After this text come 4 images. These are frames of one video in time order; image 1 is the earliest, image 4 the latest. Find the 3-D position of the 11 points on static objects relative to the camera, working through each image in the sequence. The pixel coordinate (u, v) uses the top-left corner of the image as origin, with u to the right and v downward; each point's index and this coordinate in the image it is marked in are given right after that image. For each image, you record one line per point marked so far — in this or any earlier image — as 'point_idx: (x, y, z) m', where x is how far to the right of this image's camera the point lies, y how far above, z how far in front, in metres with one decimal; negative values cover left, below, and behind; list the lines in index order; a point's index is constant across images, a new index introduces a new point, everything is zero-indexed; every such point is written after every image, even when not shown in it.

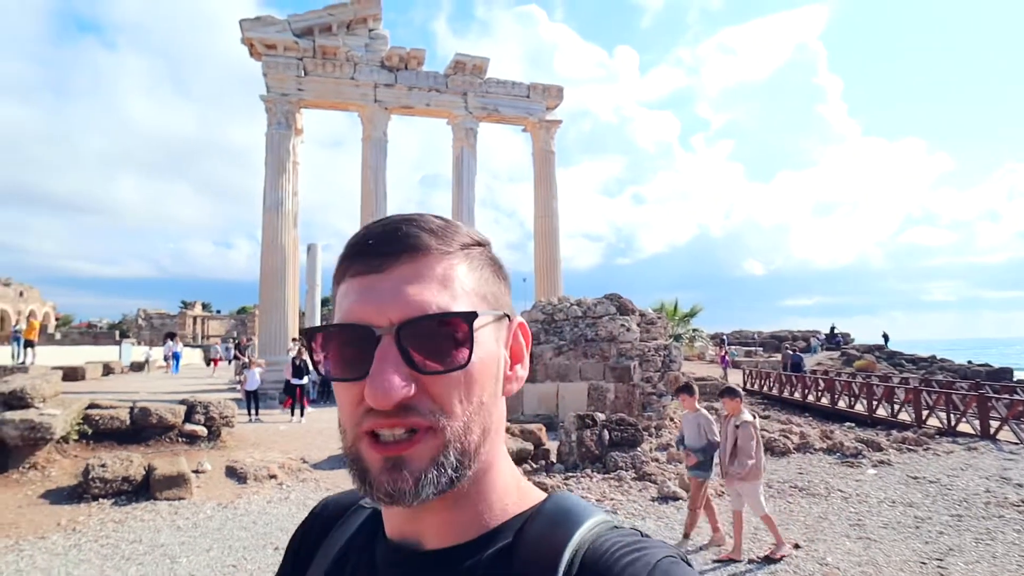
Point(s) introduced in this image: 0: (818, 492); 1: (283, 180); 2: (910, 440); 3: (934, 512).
0: (+3.4, -2.3, +7.6) m
1: (-6.5, +3.2, +18.9) m
2: (+6.4, -2.5, +10.9) m
3: (+4.1, -2.2, +6.7) m
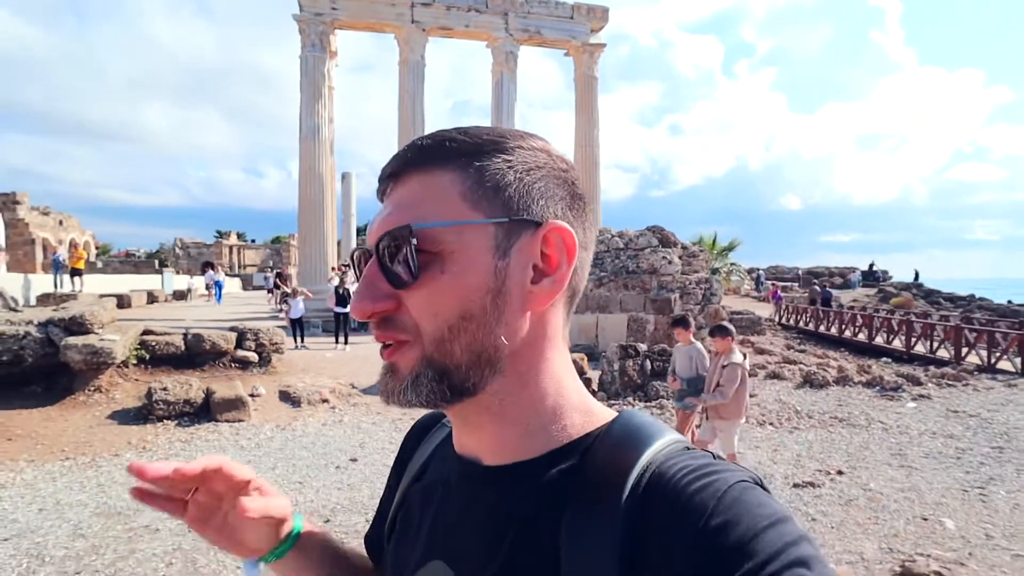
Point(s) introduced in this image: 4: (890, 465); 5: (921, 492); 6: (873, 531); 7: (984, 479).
0: (+4.0, -1.5, +7.6) m
1: (-5.4, +5.1, +18.7) m
2: (+7.1, -1.4, +10.8) m
3: (+4.7, -1.5, +6.7) m
4: (+3.4, -1.6, +5.9) m
5: (+3.2, -1.6, +5.2) m
6: (+2.4, -1.6, +4.4) m
7: (+3.9, -1.6, +5.5) m
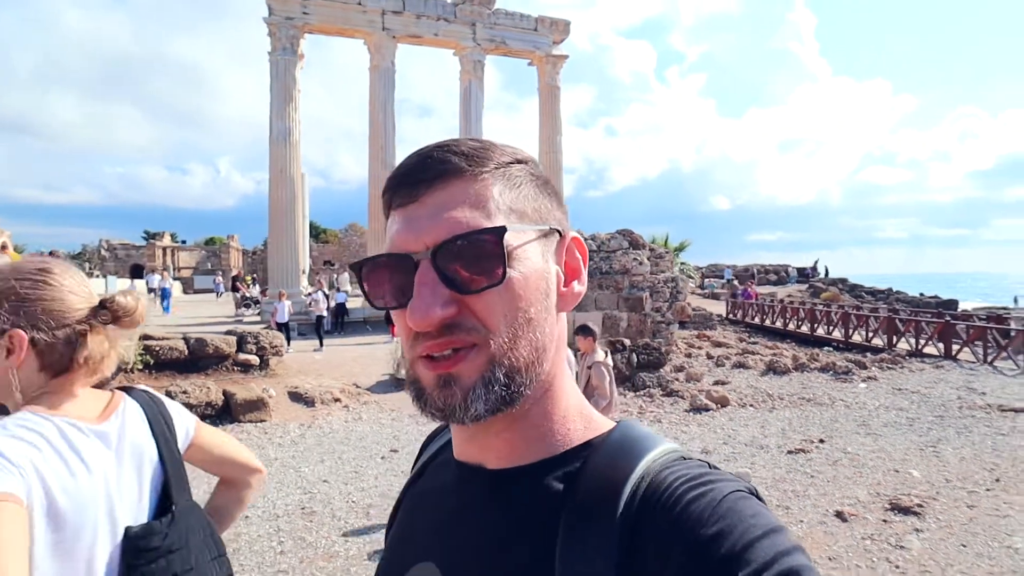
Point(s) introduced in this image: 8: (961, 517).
0: (+4.2, -1.5, +8.9) m
1: (-6.4, +5.1, +19.0) m
2: (+7.0, -1.3, +12.3) m
3: (+4.9, -1.5, +8.0) m
4: (+3.7, -1.6, +7.1) m
5: (+3.6, -1.6, +6.4) m
6: (+2.9, -1.6, +5.5) m
7: (+4.3, -1.6, +6.8) m
8: (+3.0, -1.6, +4.5) m
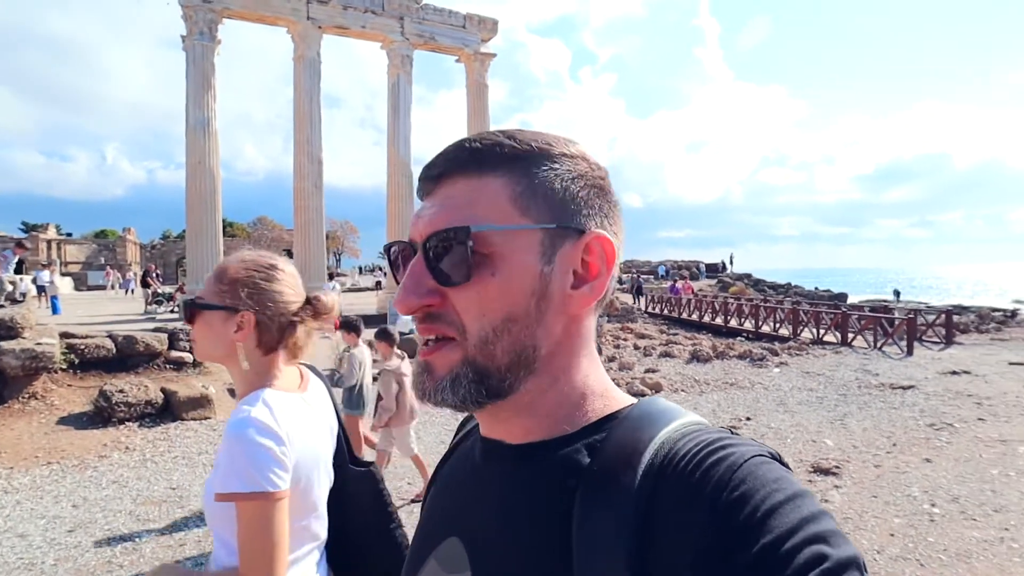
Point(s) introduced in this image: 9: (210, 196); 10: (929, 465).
0: (+3.4, -1.4, +9.9) m
1: (-8.4, +5.2, +18.5) m
2: (+5.8, -1.2, +13.6) m
3: (+4.3, -1.4, +9.1) m
4: (+3.2, -1.5, +8.1) m
5: (+3.2, -1.5, +7.3) m
6: (+2.6, -1.6, +6.4) m
7: (+3.8, -1.5, +7.8) m
8: (+2.9, -1.5, +5.4) m
9: (-8.4, +2.6, +18.7) m
10: (+3.5, -1.5, +5.5) m
